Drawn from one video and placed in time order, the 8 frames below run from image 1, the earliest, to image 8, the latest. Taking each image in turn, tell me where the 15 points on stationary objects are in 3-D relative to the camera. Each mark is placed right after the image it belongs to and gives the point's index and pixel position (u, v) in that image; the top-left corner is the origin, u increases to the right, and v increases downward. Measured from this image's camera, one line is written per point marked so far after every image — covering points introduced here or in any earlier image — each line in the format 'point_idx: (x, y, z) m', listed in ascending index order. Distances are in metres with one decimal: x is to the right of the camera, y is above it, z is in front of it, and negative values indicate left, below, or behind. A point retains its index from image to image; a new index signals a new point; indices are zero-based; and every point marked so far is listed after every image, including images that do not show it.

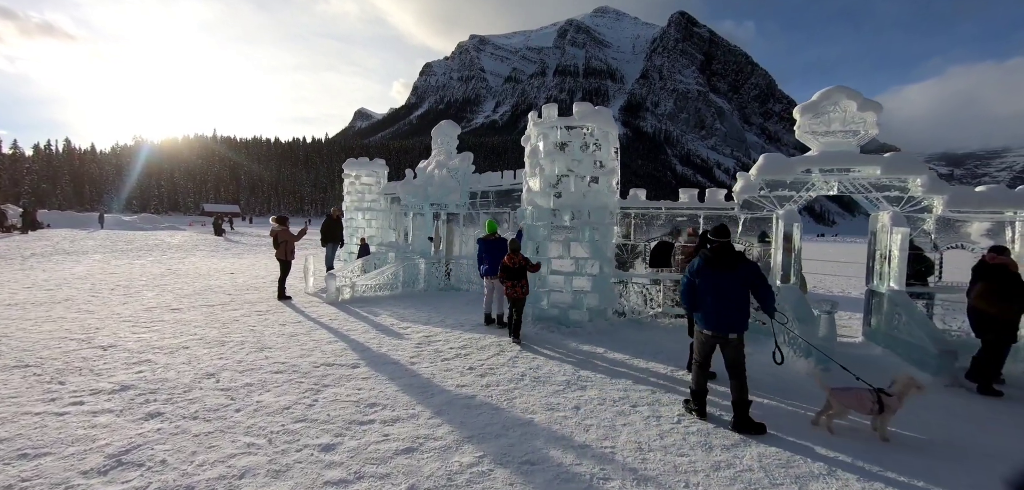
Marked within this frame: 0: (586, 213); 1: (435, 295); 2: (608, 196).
0: (+1.1, +0.5, +6.6) m
1: (-1.5, -1.0, +8.9) m
2: (+1.4, +0.7, +6.8) m
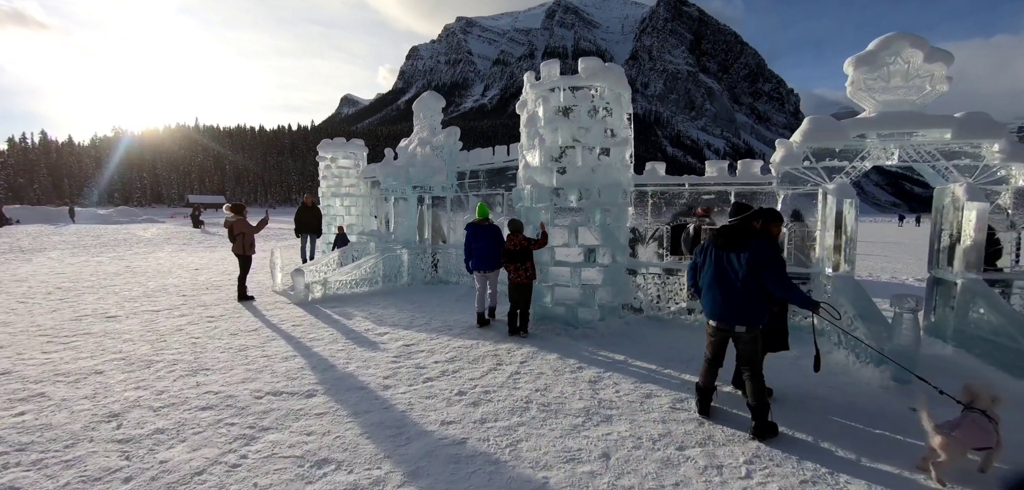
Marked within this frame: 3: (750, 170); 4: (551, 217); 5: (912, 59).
0: (+1.0, +0.6, +5.5) m
1: (-1.5, -0.8, +7.8) m
2: (+1.4, +0.9, +5.7) m
3: (+3.0, +0.9, +5.7) m
4: (+0.5, +0.3, +5.6) m
5: (+4.5, +2.1, +5.2) m
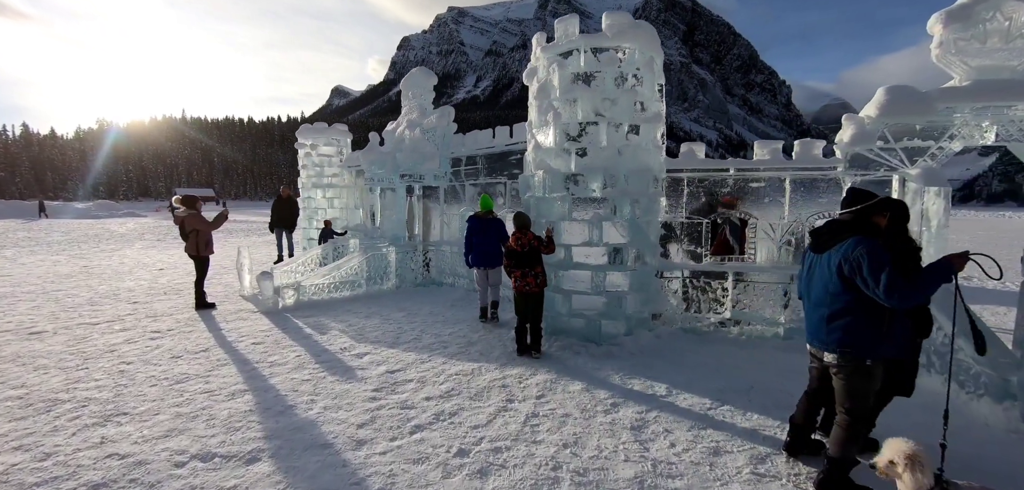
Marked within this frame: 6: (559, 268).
0: (+1.1, +0.7, +4.5) m
1: (-1.5, -0.8, +6.8) m
2: (+1.4, +0.9, +4.7) m
3: (+3.1, +1.0, +4.7) m
4: (+0.5, +0.4, +4.6) m
5: (+4.6, +2.1, +4.2) m
6: (+0.5, -0.2, +4.7) m
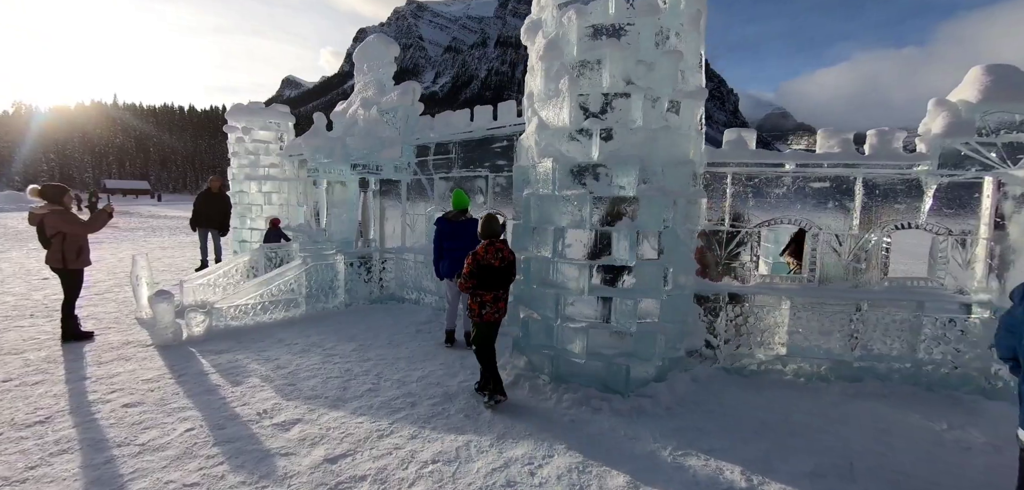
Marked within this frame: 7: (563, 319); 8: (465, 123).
0: (+1.1, +0.5, +3.3) m
1: (-1.7, -0.9, +5.4) m
2: (+1.4, +0.8, +3.5) m
3: (+3.0, +0.8, +3.7) m
4: (+0.5, +0.2, +3.3) m
5: (+4.6, +2.0, +3.3) m
6: (+0.4, -0.4, +3.5) m
7: (+0.4, -0.6, +3.5) m
8: (-0.5, +1.4, +5.2) m
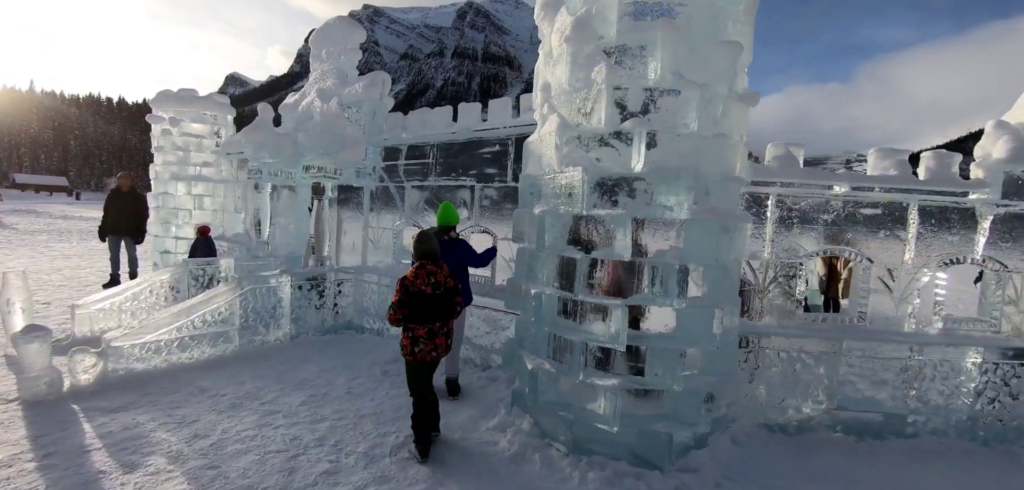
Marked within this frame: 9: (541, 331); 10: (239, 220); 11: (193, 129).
0: (+1.2, +0.3, +2.7) m
1: (-1.9, -1.0, +4.4) m
2: (+1.5, +0.6, +2.9) m
3: (+3.1, +0.6, +3.2) m
4: (+0.6, 0.0, +2.6) m
5: (+4.7, +1.7, +3.1) m
6: (+0.5, -0.6, +2.7) m
7: (+0.5, -0.8, +2.8) m
8: (-0.6, +1.2, +4.4) m
9: (+0.2, -0.6, +3.0) m
10: (-4.3, +0.4, +7.1) m
11: (-5.2, +1.9, +7.4) m
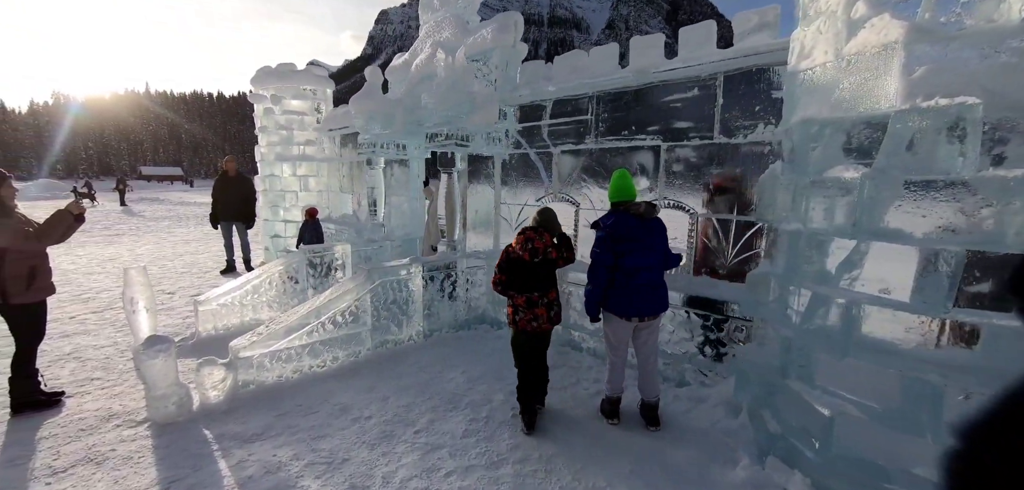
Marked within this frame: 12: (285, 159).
0: (+2.3, +0.4, +1.4) m
1: (-0.4, -0.9, +3.6) m
2: (+2.6, +0.7, +1.6) m
3: (+4.2, +0.7, +1.7) m
4: (+1.7, +0.1, +1.5) m
5: (+5.8, +1.8, +1.2) m
6: (+1.6, -0.5, +1.7) m
7: (+1.6, -0.7, +1.7) m
8: (+0.7, +1.3, +3.4) m
9: (+1.4, -0.5, +1.9) m
10: (-2.5, +0.6, +6.7) m
11: (-3.3, +2.1, +7.0) m
12: (-3.4, +1.3, +6.8) m
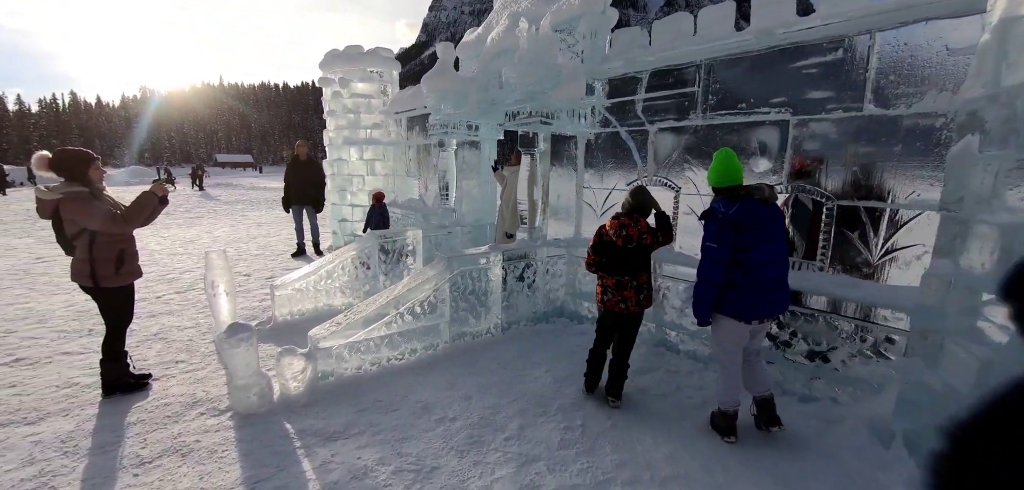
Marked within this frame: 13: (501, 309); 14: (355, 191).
0: (+2.7, +0.4, +0.9) m
1: (+0.2, -0.8, +3.4) m
2: (+3.0, +0.7, +1.0) m
3: (+4.7, +0.6, +0.9) m
4: (+2.1, +0.1, +1.0) m
5: (+6.2, +1.8, +0.2) m
6: (+2.1, -0.5, +1.2) m
7: (+2.0, -0.7, +1.2) m
8: (+1.4, +1.4, +2.9) m
9: (+1.8, -0.5, +1.5) m
10: (-1.5, +0.9, +6.5) m
11: (-2.3, +2.4, +6.9) m
12: (-2.4, +1.5, +6.7) m
13: (-0.1, -0.5, +3.6) m
14: (-2.4, +0.8, +6.8) m
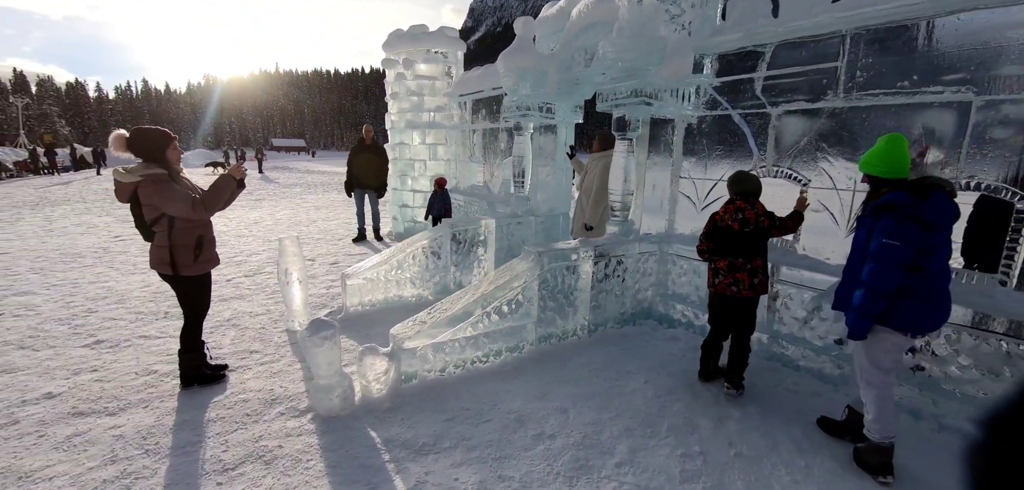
0: (+3.1, +0.3, +0.3) m
1: (+0.8, -0.8, +3.0) m
2: (+3.5, +0.5, +0.4) m
3: (+5.1, +0.5, +0.2) m
4: (+2.5, 0.0, +0.5) m
5: (+6.6, +1.5, -0.7) m
6: (+2.5, -0.6, +0.7) m
7: (+2.5, -0.8, +0.8) m
8: (+2.0, +1.4, +2.4) m
9: (+2.3, -0.5, +1.0) m
10: (-0.6, +1.0, +6.3) m
11: (-1.3, +2.6, +6.7) m
12: (-1.4, +1.7, +6.5) m
13: (+0.5, -0.5, +3.3) m
14: (-1.4, +1.0, +6.7) m
